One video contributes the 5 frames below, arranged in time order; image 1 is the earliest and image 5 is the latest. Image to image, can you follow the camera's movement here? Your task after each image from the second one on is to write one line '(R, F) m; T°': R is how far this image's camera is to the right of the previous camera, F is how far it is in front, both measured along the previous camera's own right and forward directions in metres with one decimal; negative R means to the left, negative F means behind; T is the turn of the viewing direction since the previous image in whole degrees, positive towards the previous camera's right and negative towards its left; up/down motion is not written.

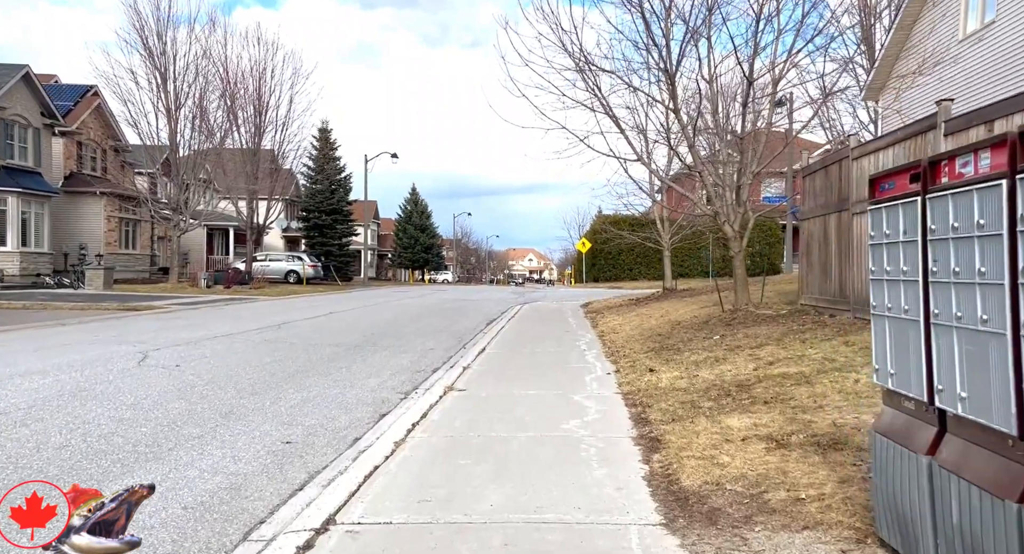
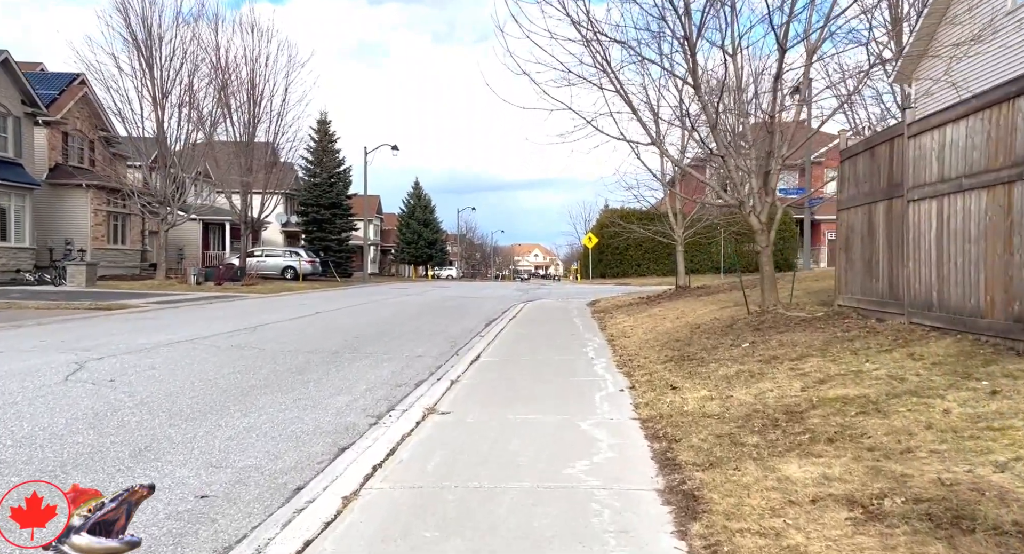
(+0.1, +1.5) m; 0°
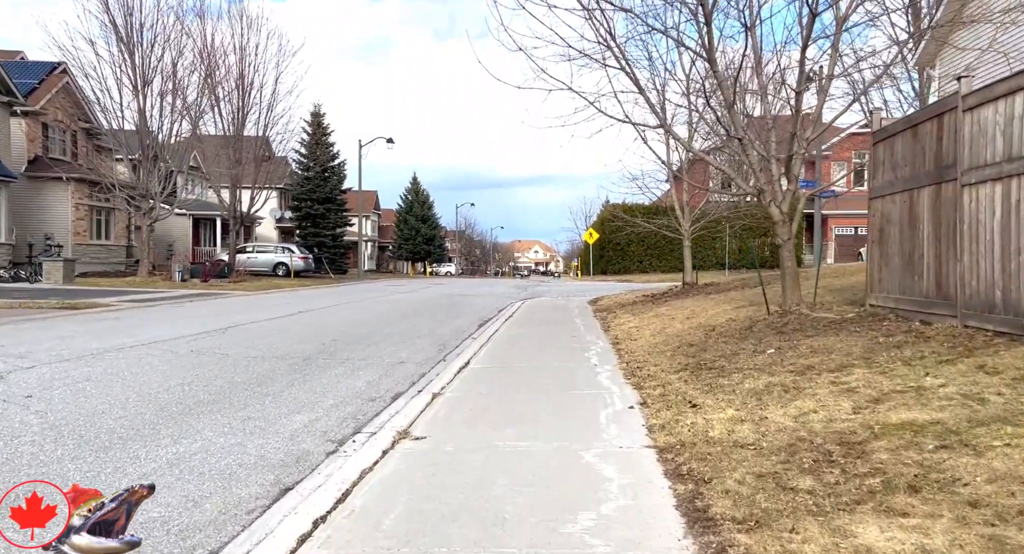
(+0.1, +1.2) m; 0°
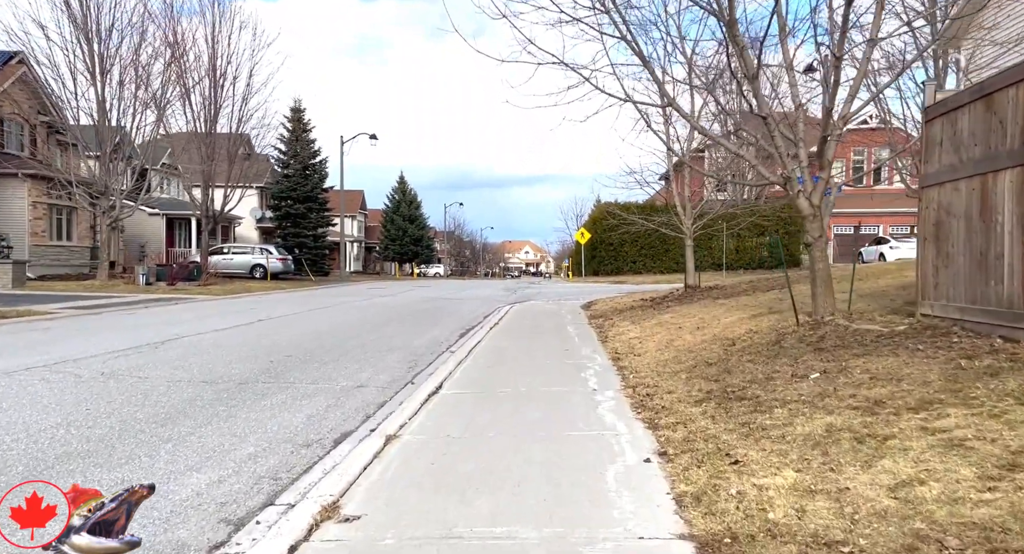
(+0.1, +1.8) m; +1°
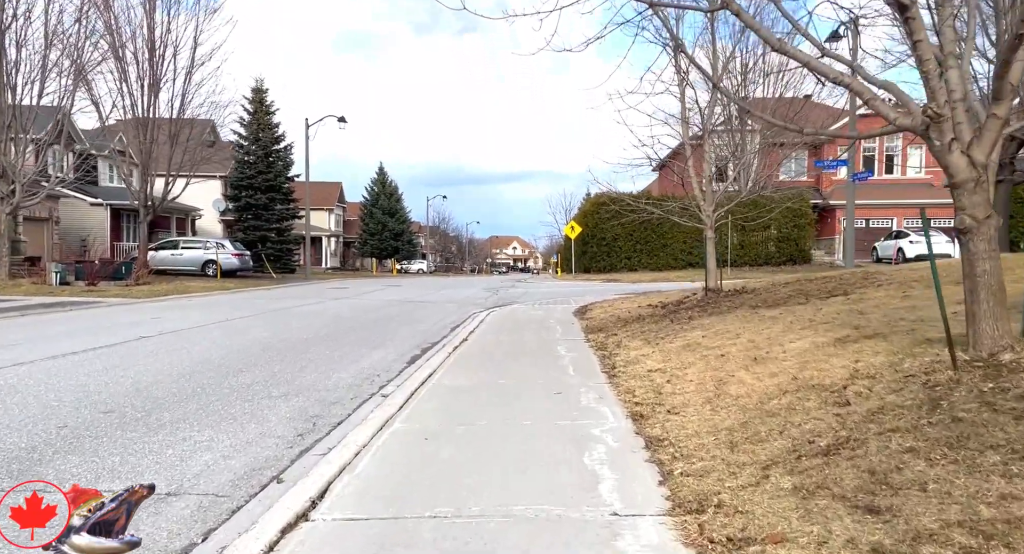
(+0.3, +3.9) m; +1°
